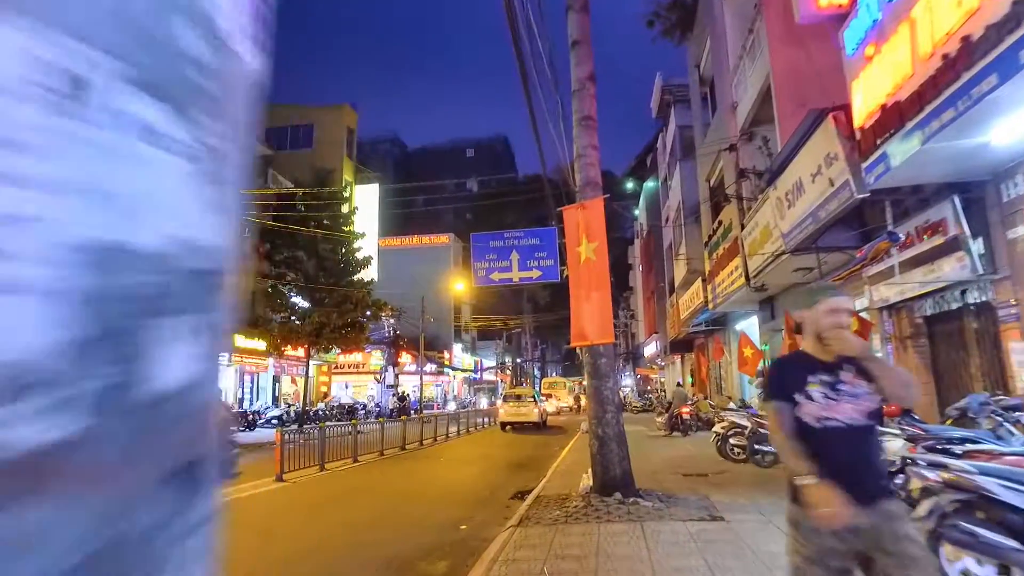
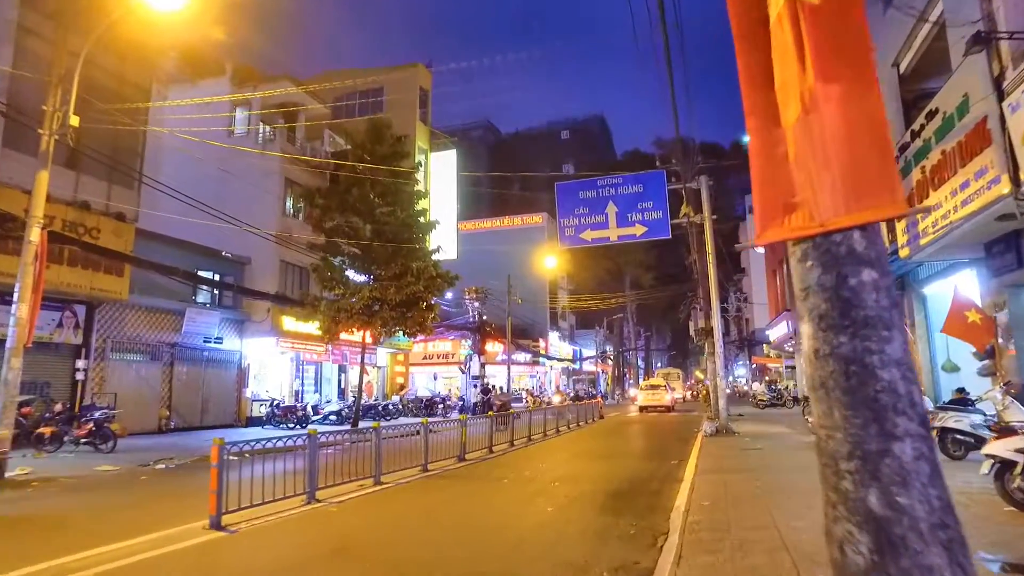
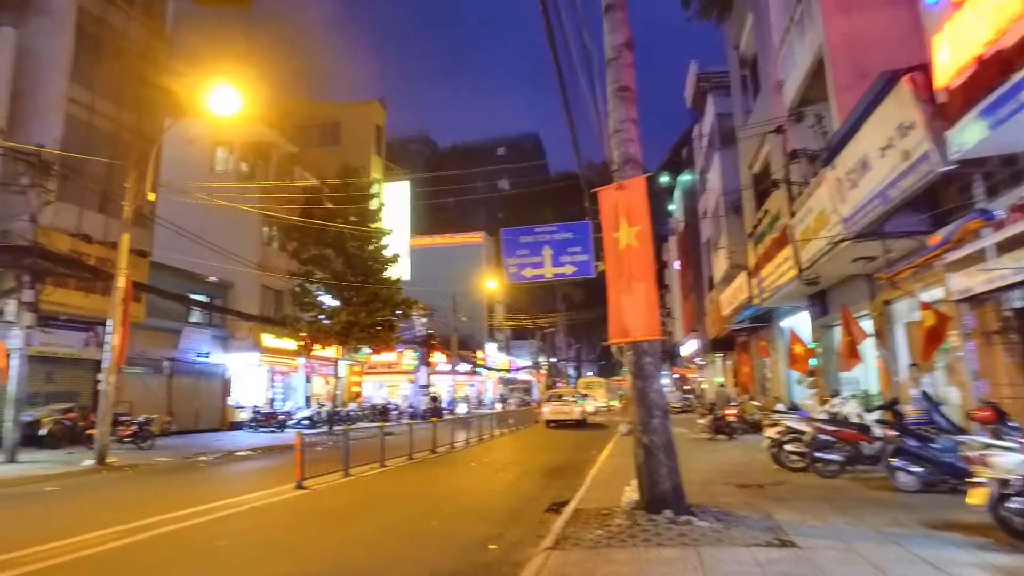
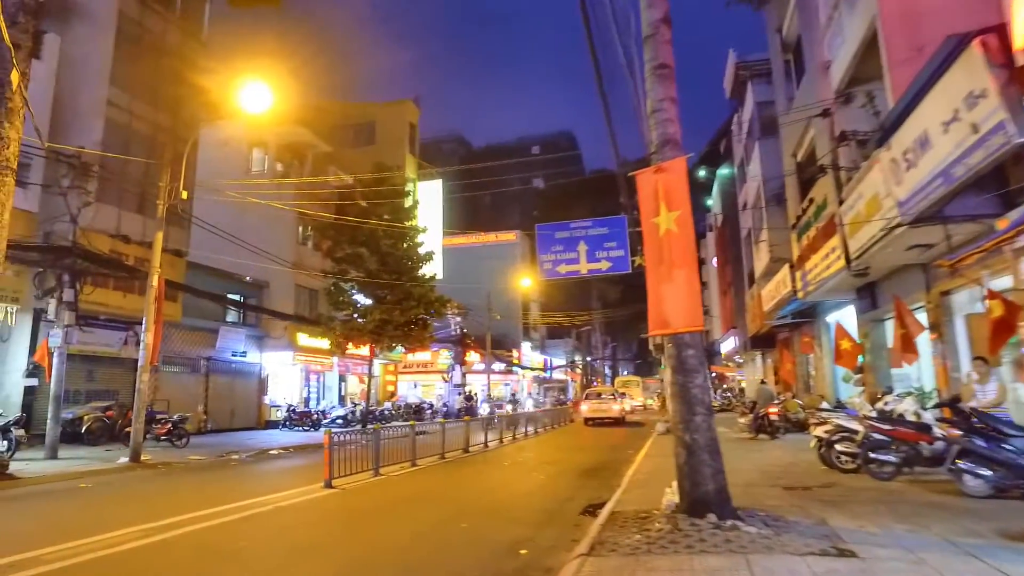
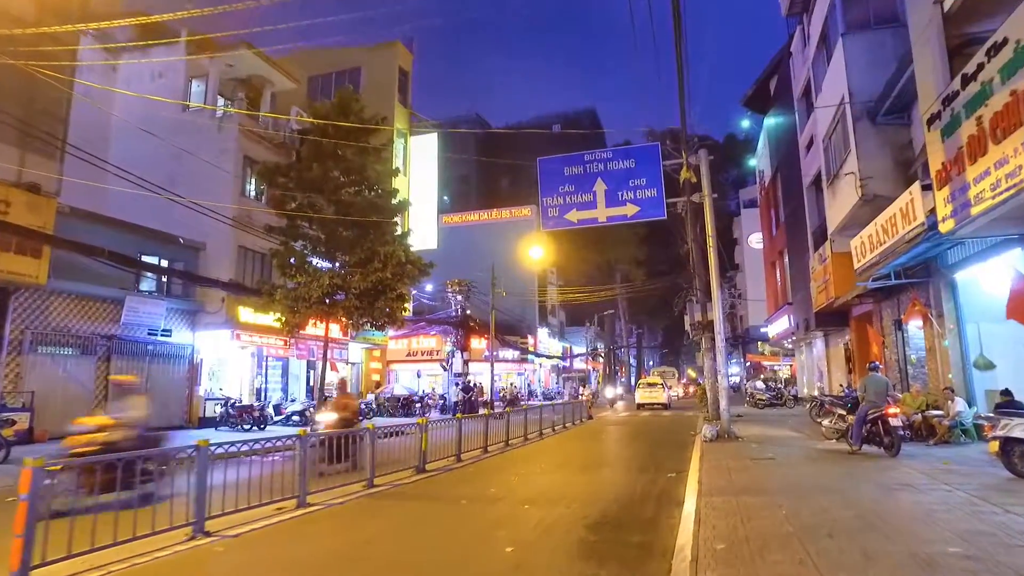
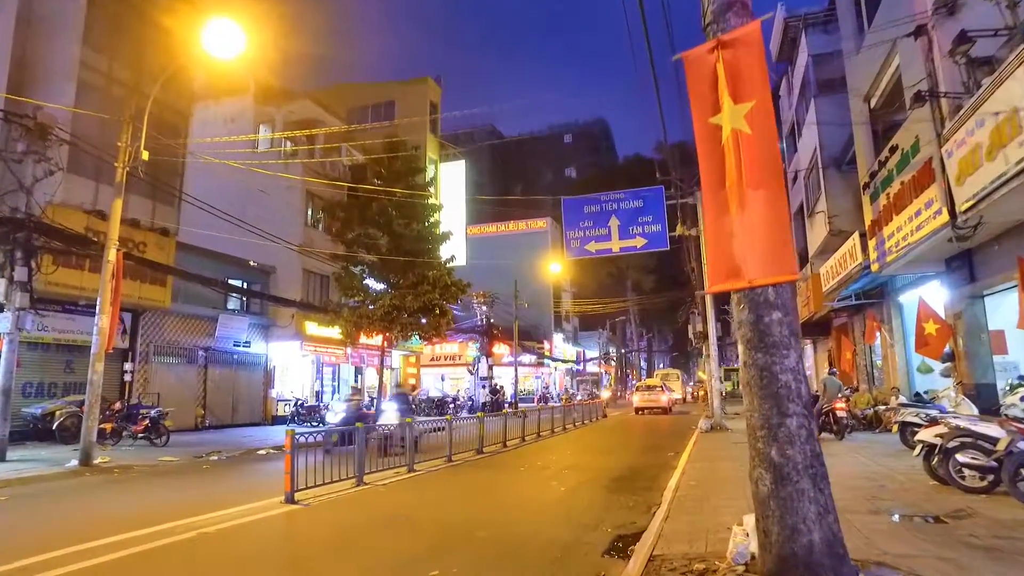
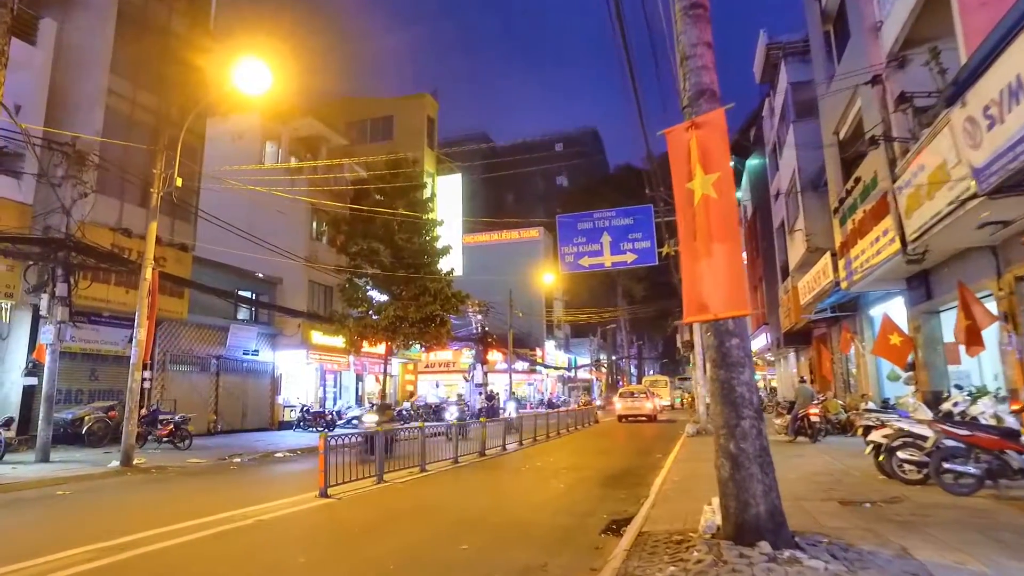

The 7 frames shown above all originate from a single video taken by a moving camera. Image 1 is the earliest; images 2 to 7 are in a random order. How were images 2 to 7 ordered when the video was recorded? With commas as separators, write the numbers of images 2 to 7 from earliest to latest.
3, 4, 7, 6, 2, 5
